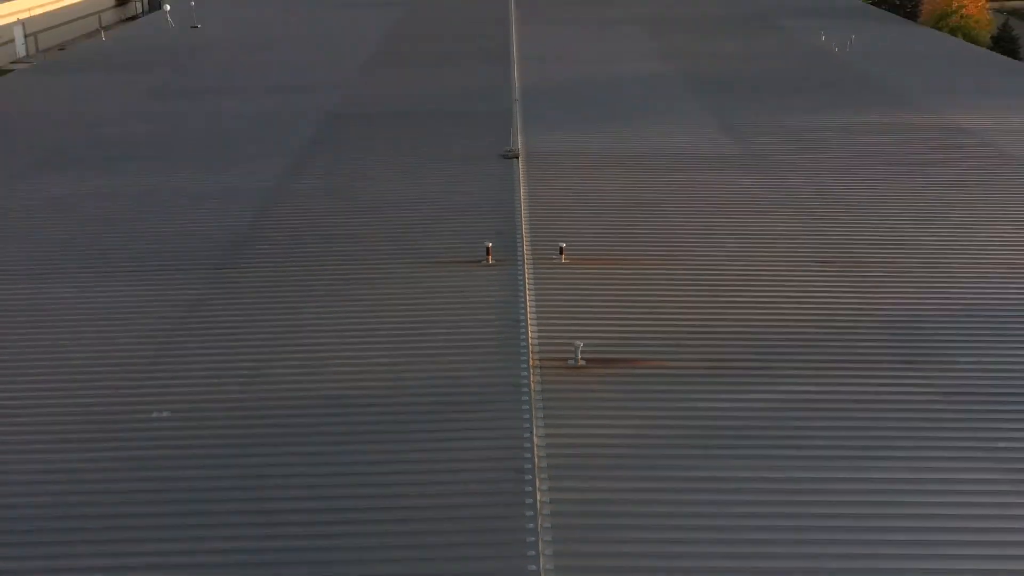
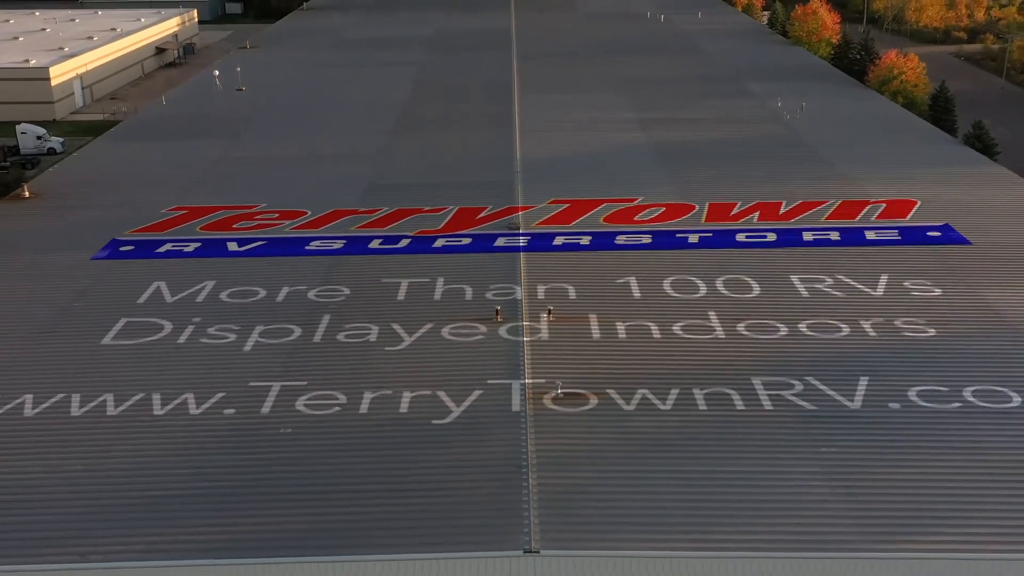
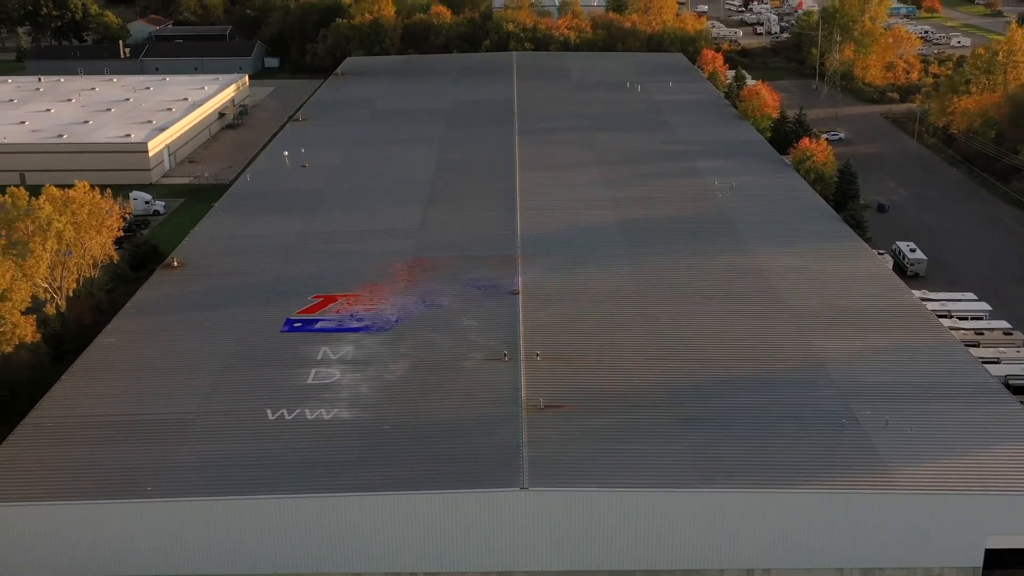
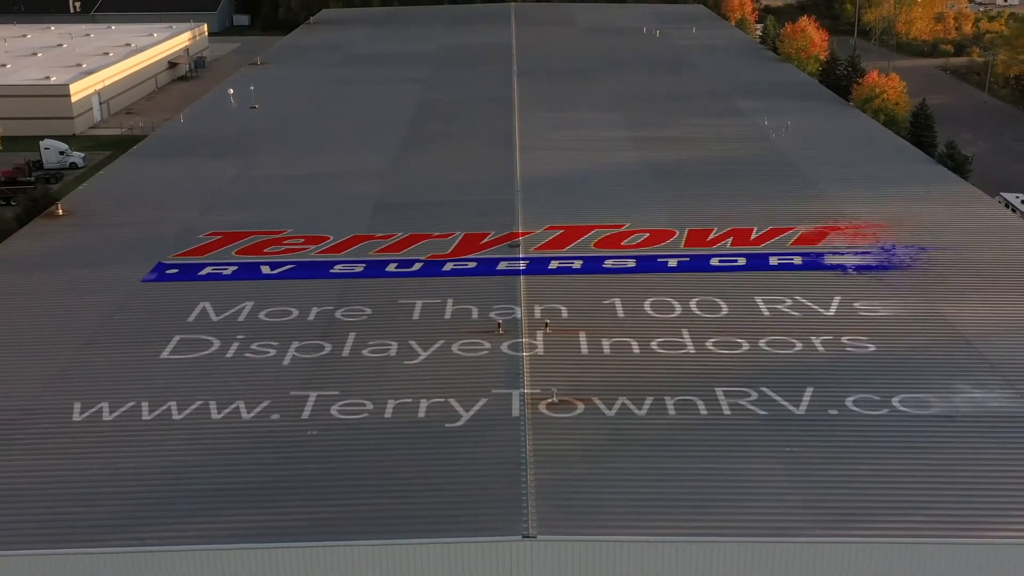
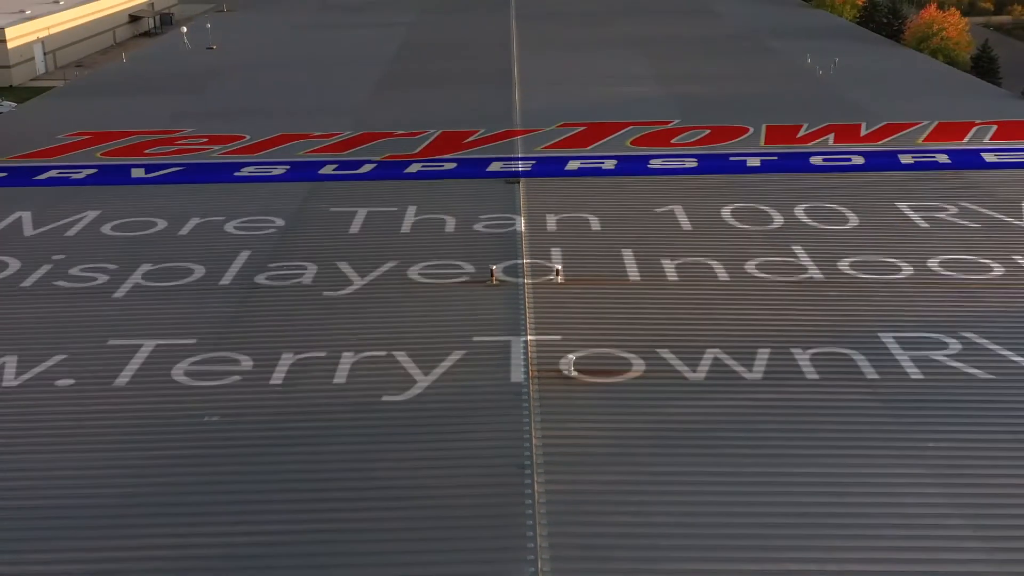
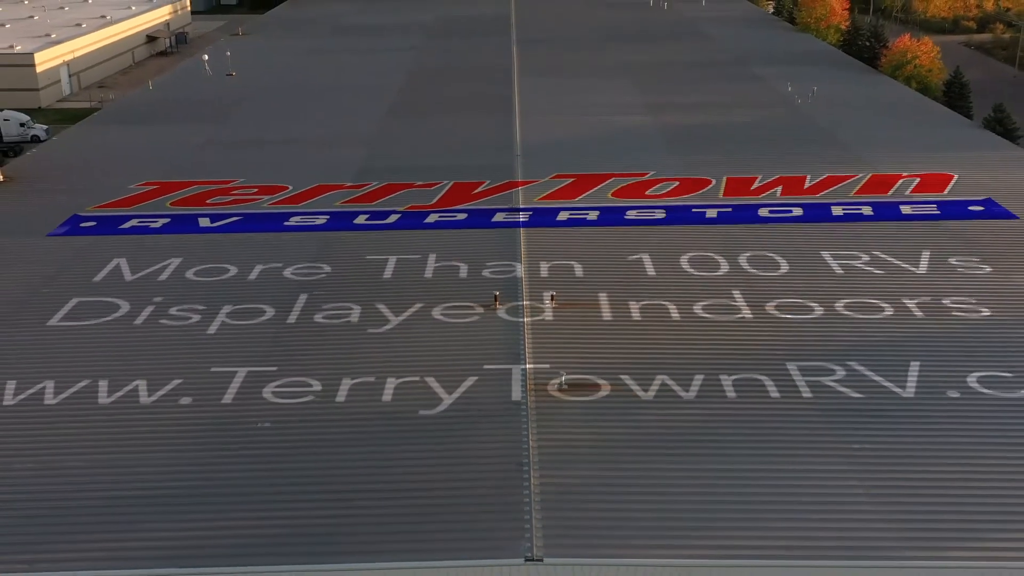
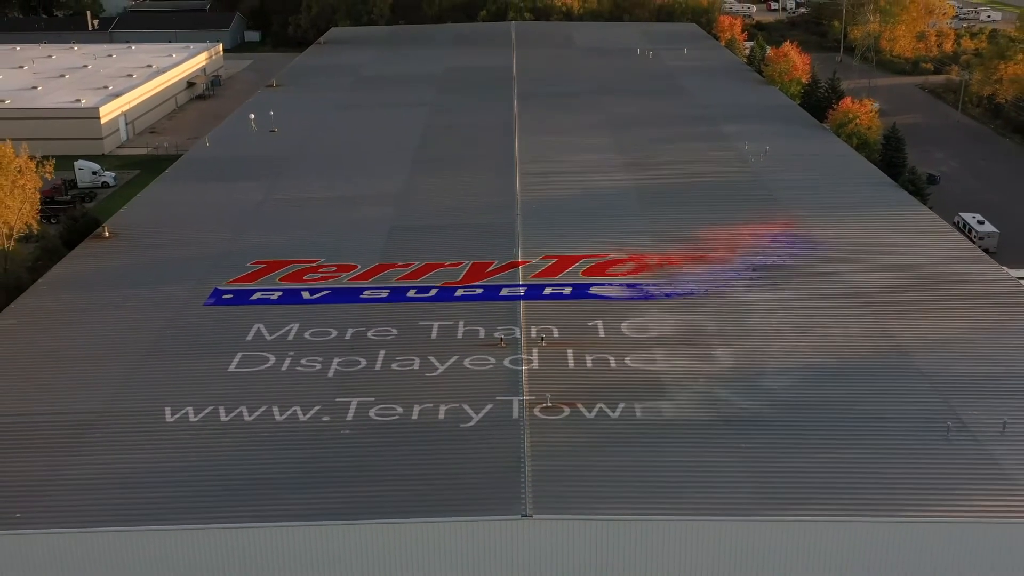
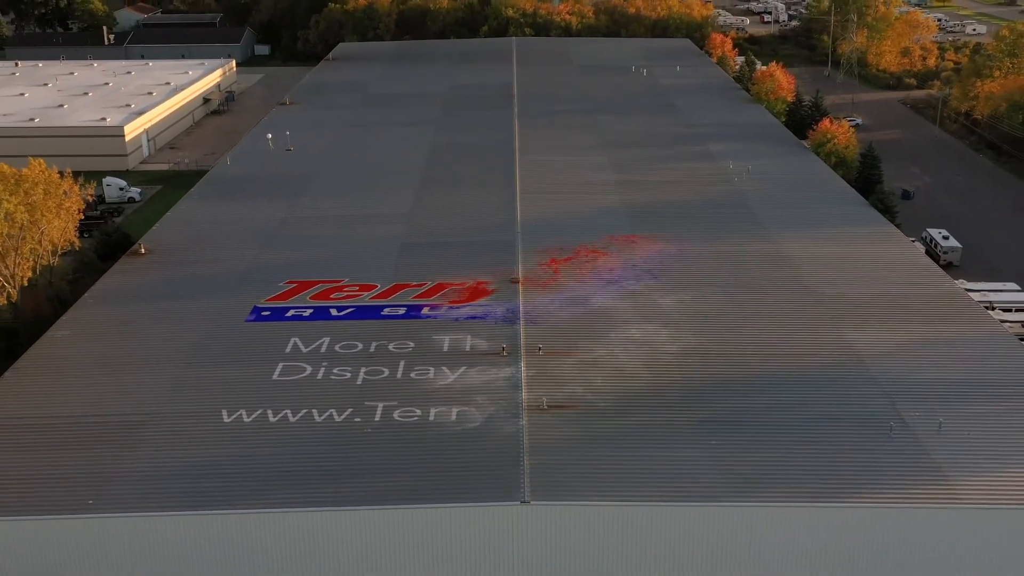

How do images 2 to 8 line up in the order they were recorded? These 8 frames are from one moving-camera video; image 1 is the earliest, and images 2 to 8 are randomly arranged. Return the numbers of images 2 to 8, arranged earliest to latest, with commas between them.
5, 6, 2, 4, 7, 8, 3
